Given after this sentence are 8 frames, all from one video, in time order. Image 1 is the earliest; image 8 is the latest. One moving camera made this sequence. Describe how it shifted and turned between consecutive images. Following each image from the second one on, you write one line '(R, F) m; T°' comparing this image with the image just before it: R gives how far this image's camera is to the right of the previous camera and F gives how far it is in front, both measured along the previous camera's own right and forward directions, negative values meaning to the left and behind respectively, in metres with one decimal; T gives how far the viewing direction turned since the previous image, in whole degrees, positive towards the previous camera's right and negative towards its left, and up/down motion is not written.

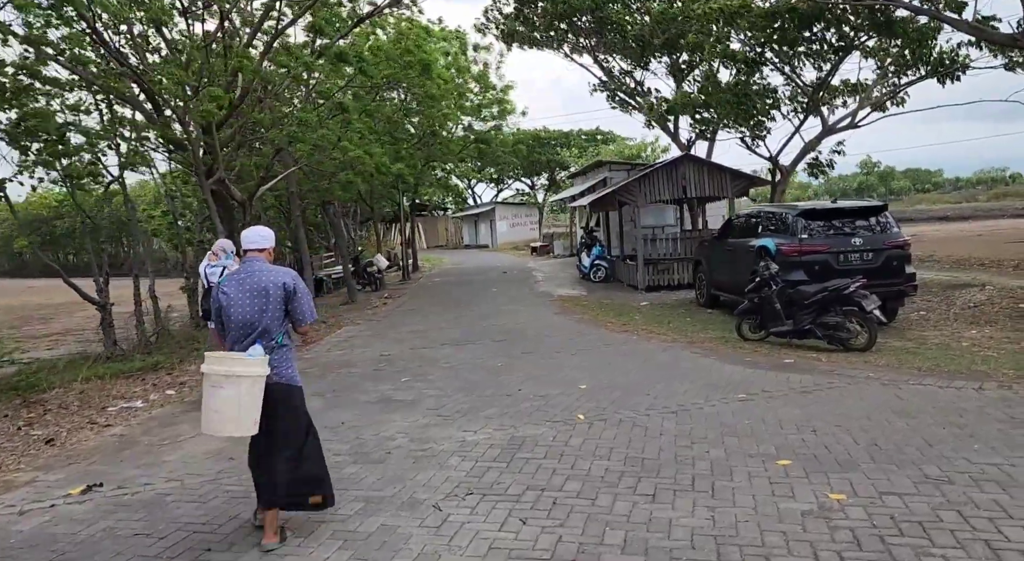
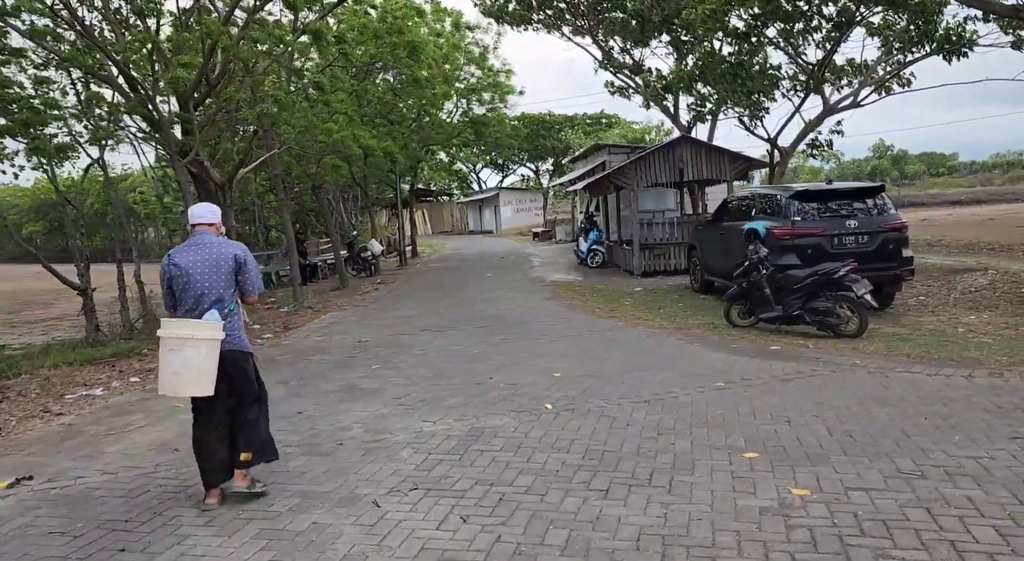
(+0.3, +0.2) m; -1°
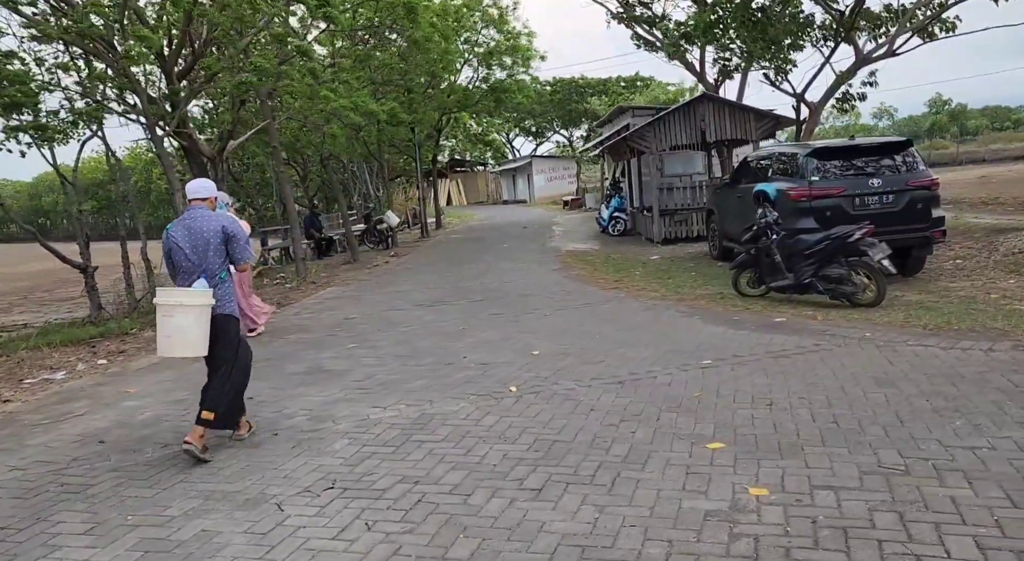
(+0.6, +0.5) m; -3°
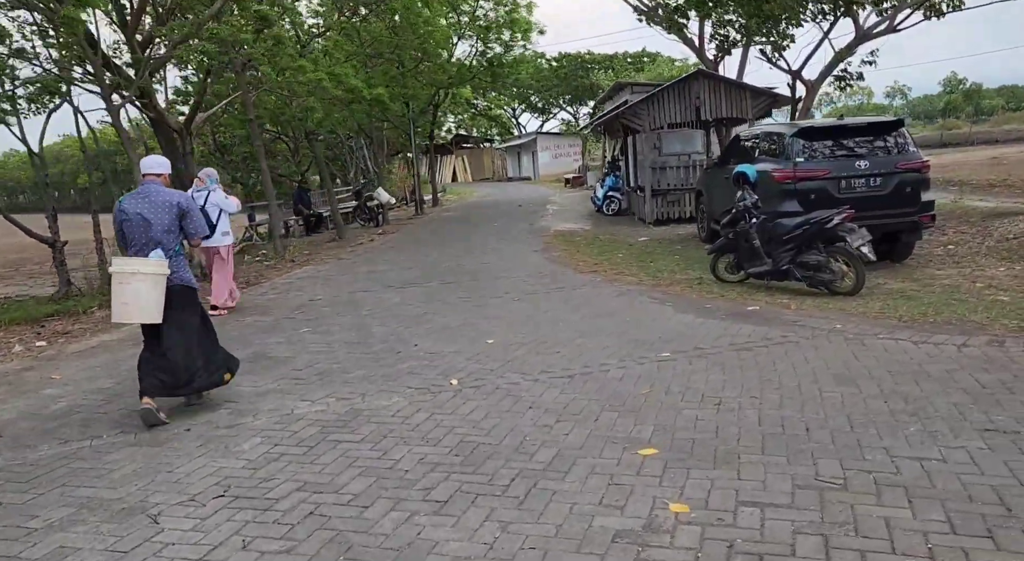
(+0.4, +0.3) m; 0°
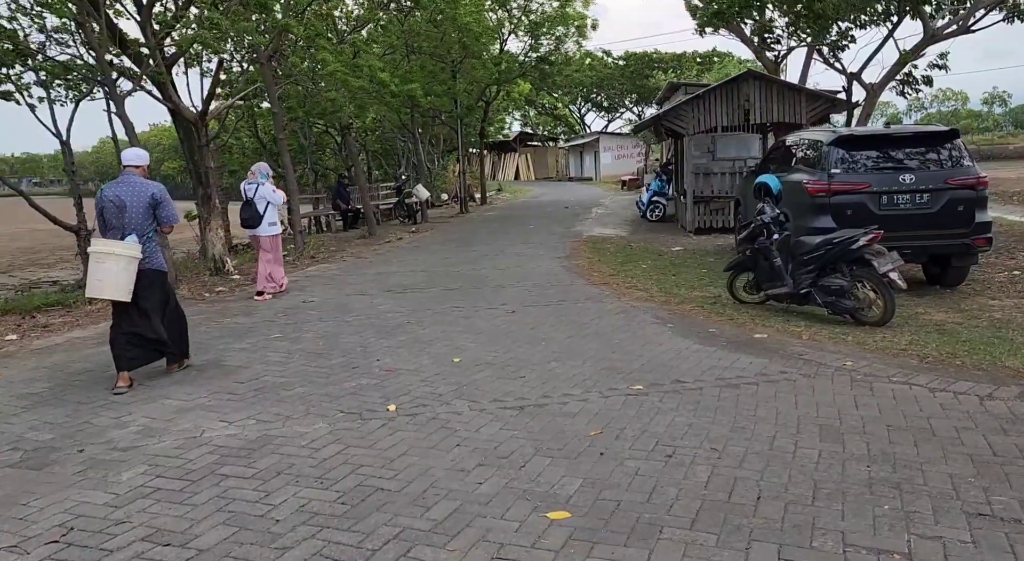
(+0.7, +0.5) m; -5°
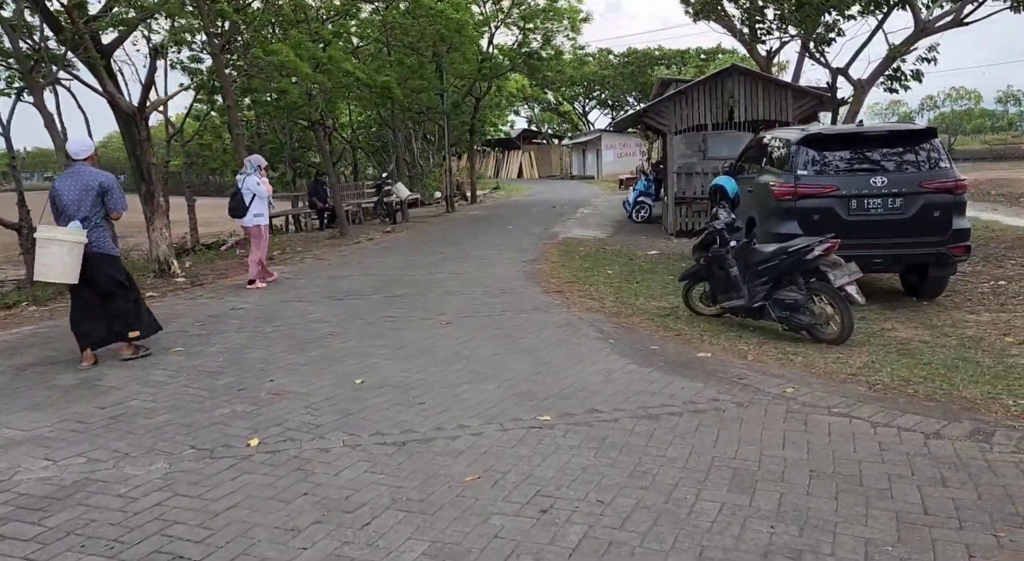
(+0.7, +0.5) m; -1°
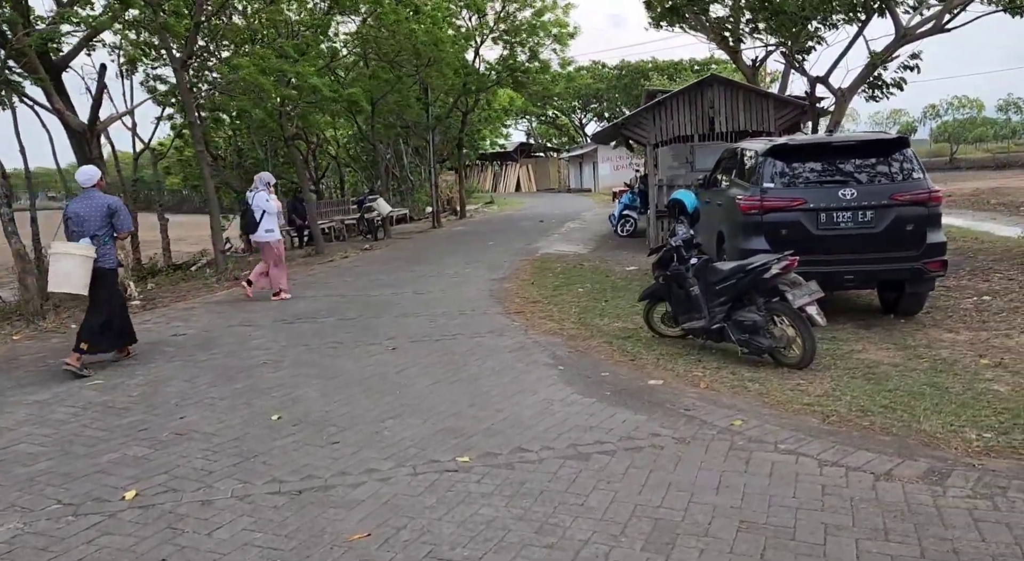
(+0.5, +0.4) m; 0°
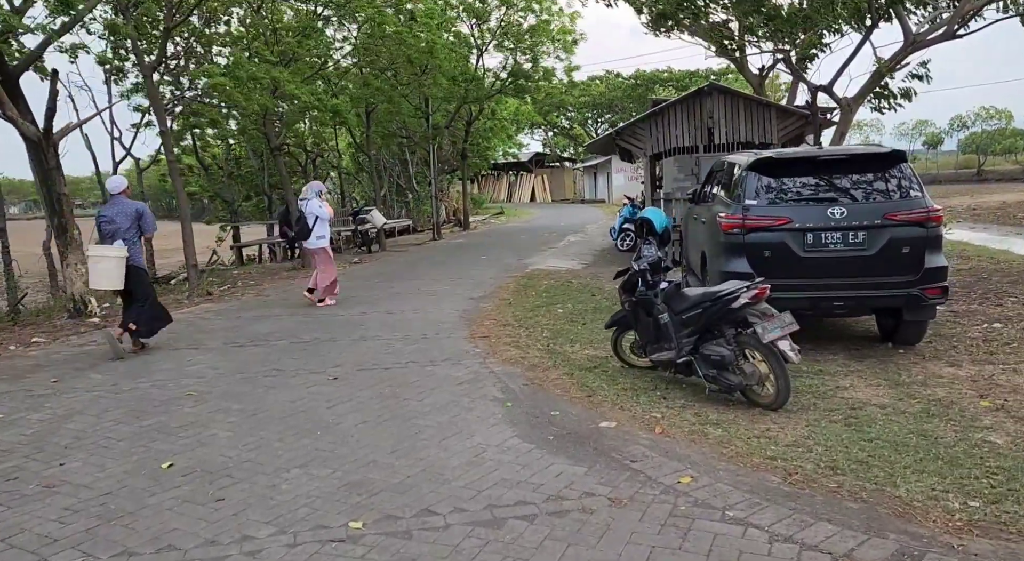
(+0.5, +0.6) m; -1°
